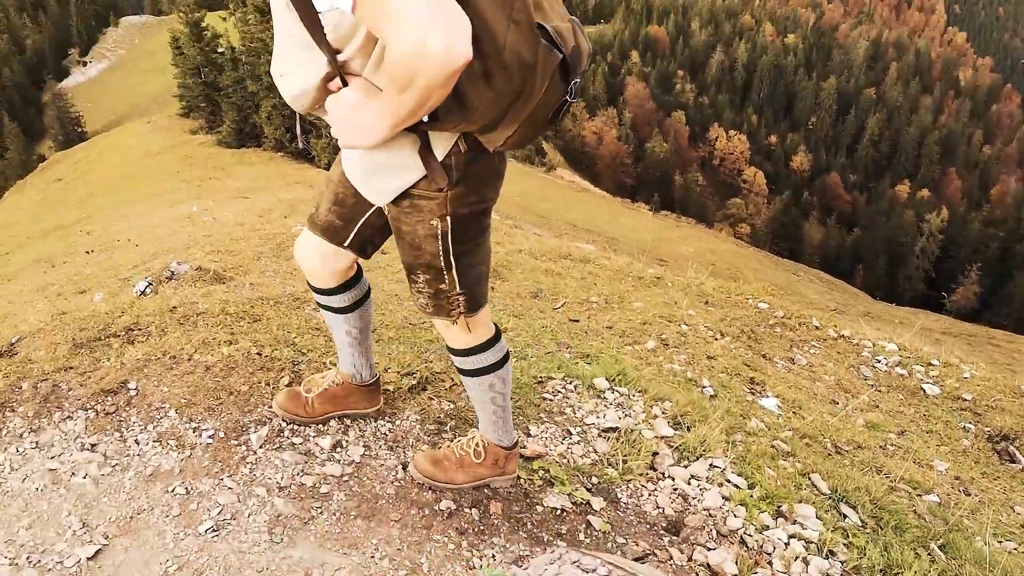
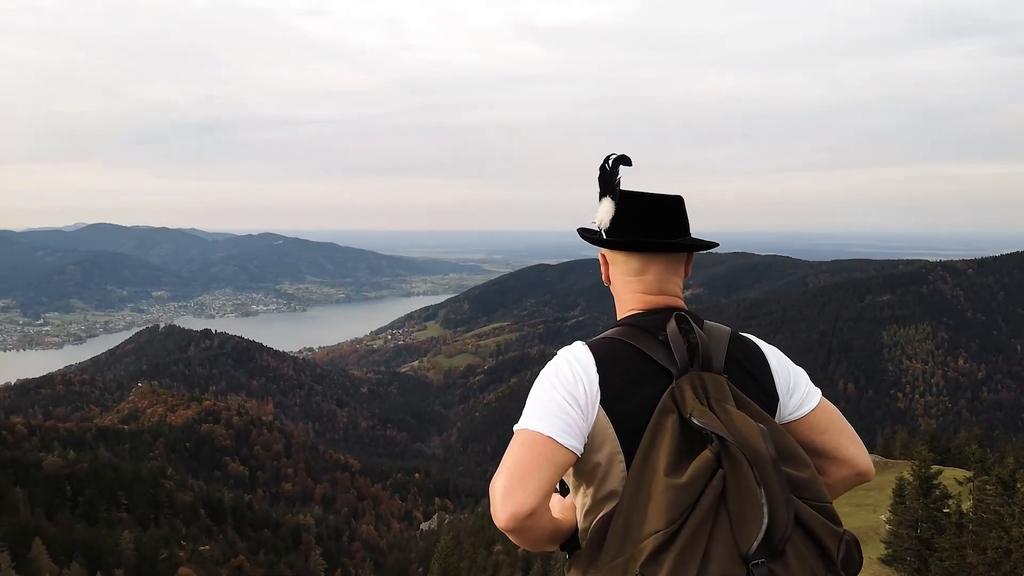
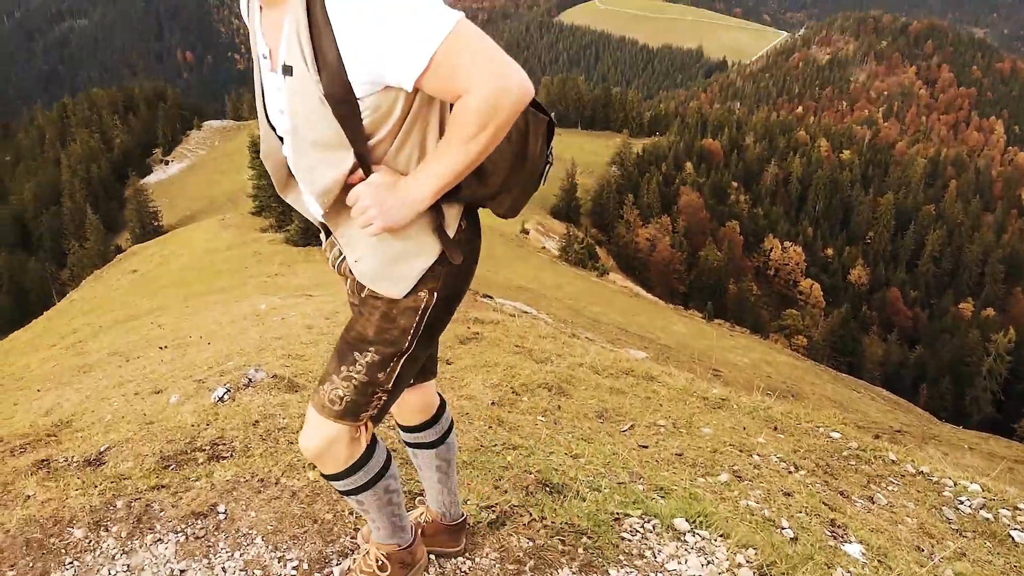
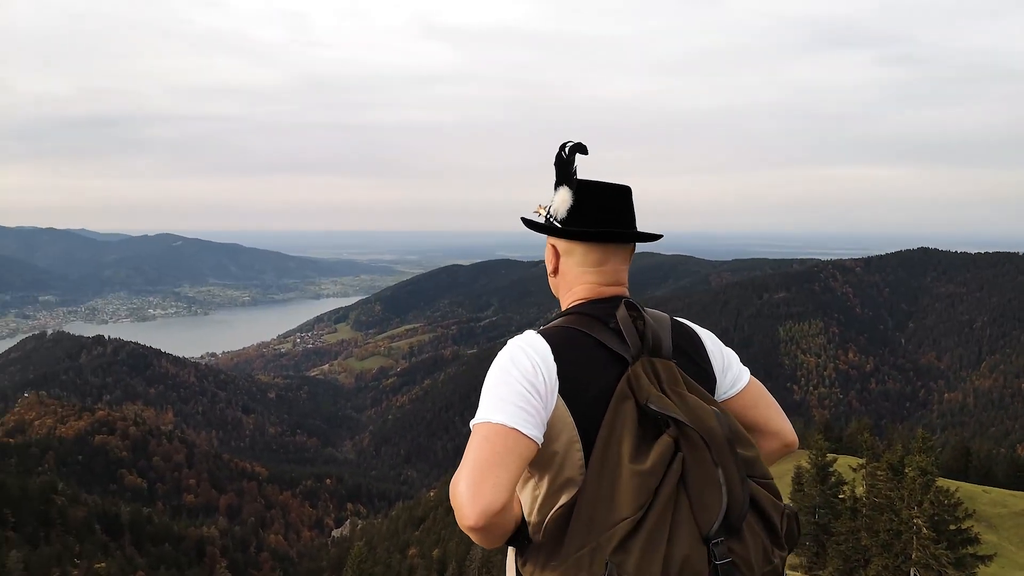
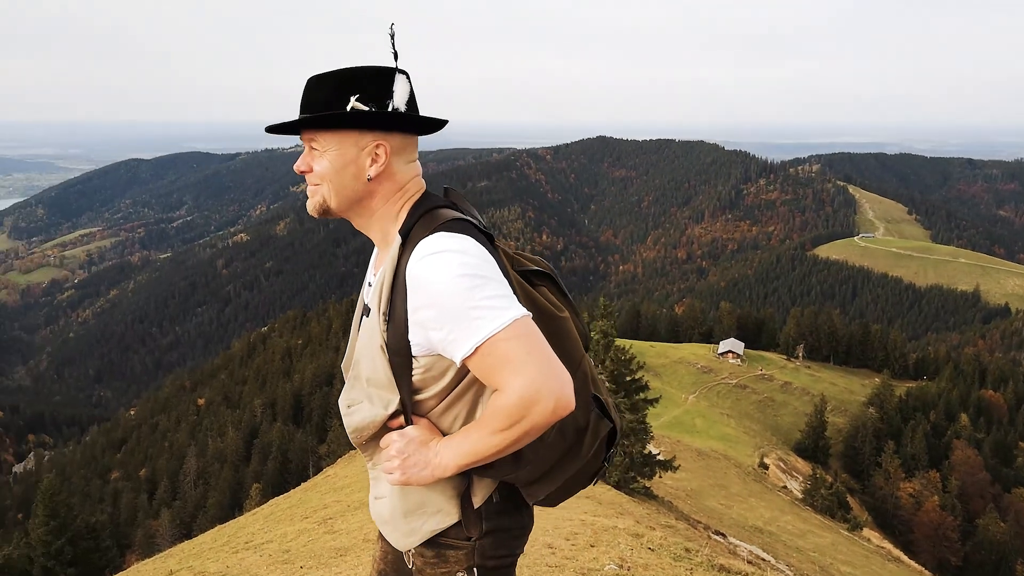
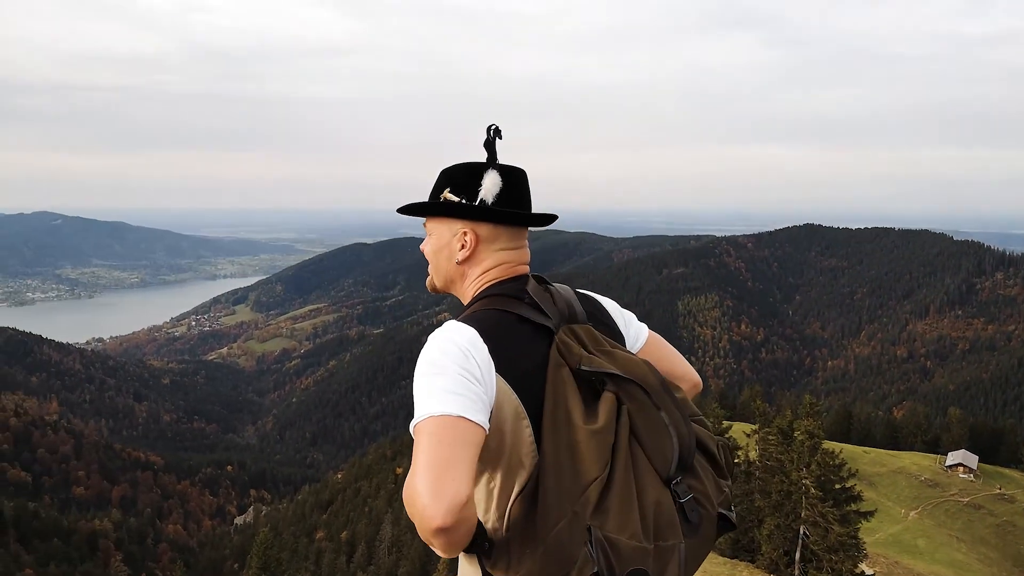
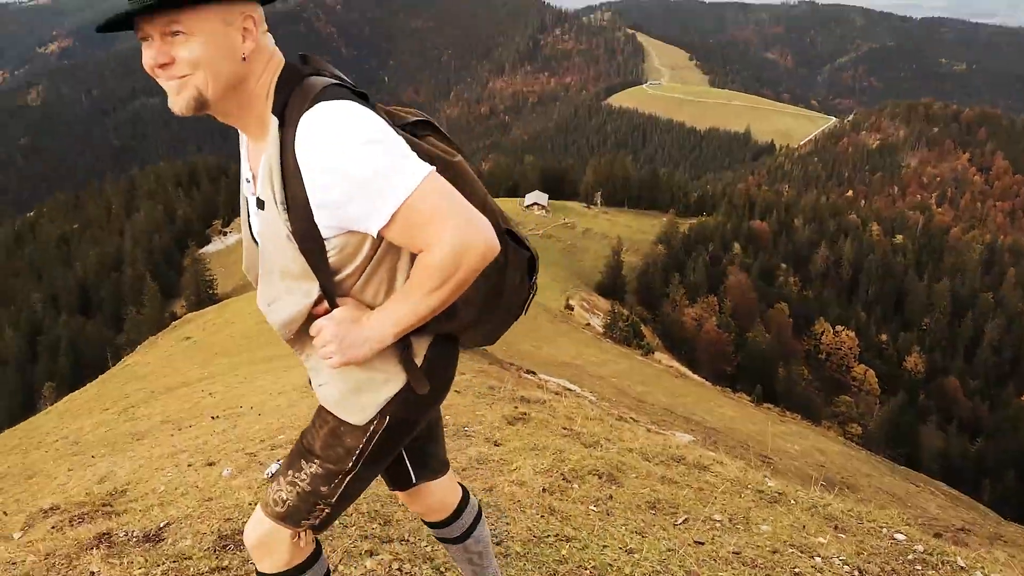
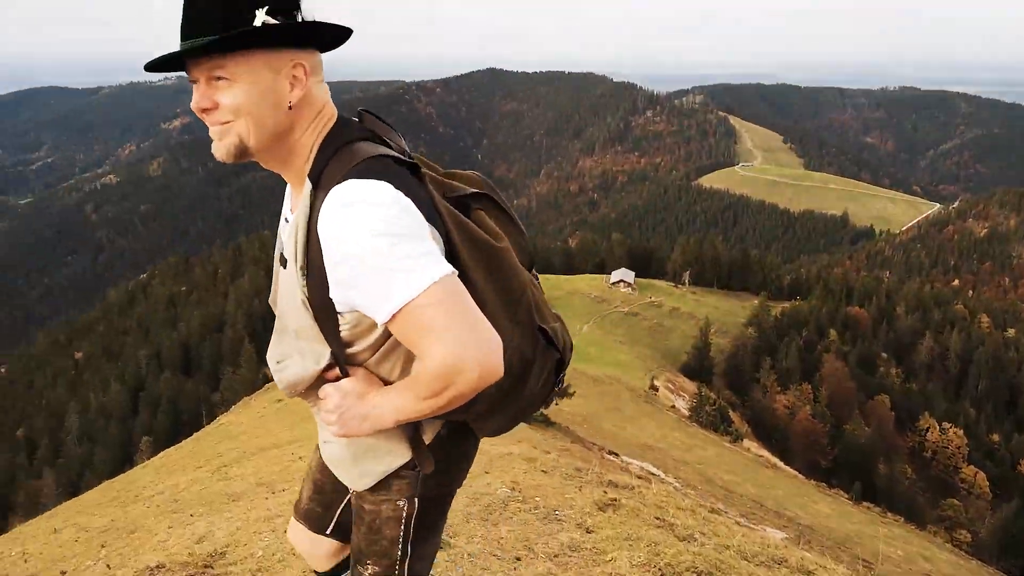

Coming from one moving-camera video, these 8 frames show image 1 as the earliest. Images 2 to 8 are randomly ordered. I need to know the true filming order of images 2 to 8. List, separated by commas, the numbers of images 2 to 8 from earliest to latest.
3, 7, 8, 5, 6, 4, 2
